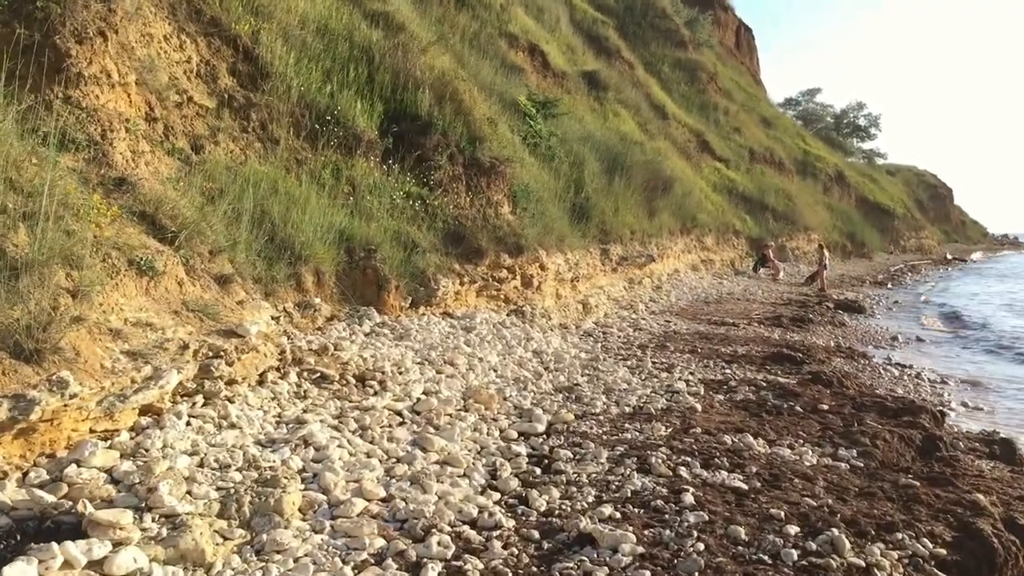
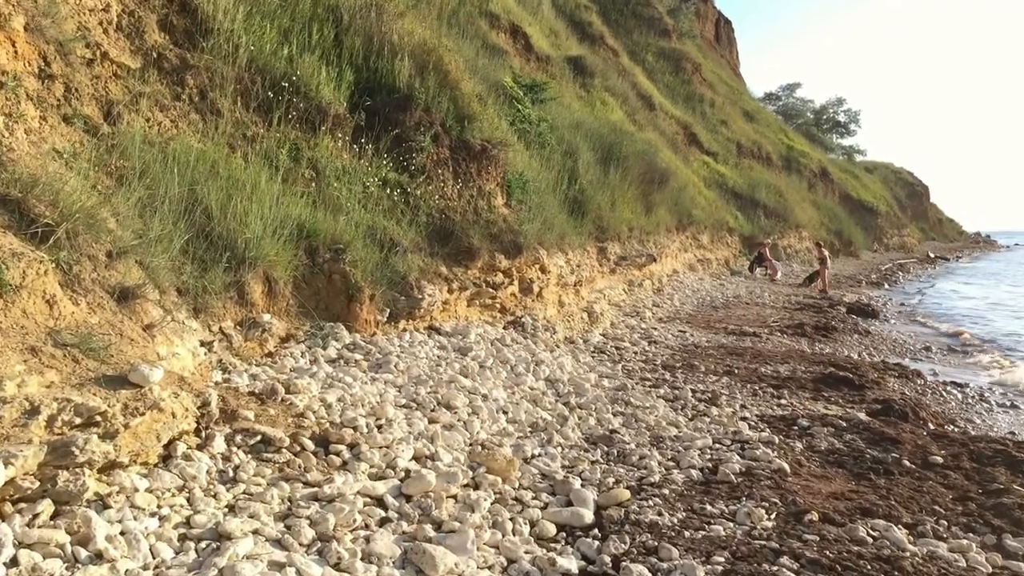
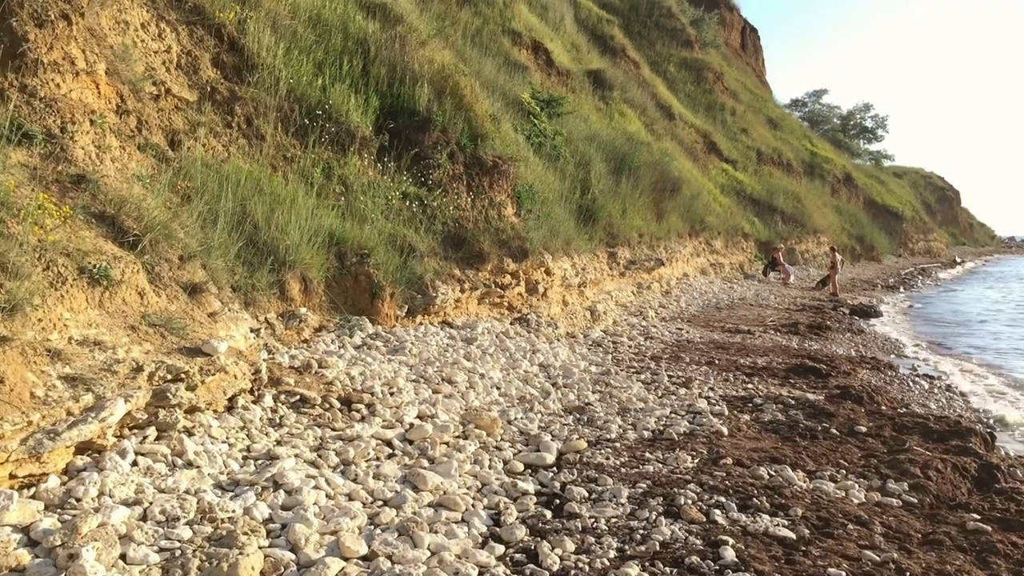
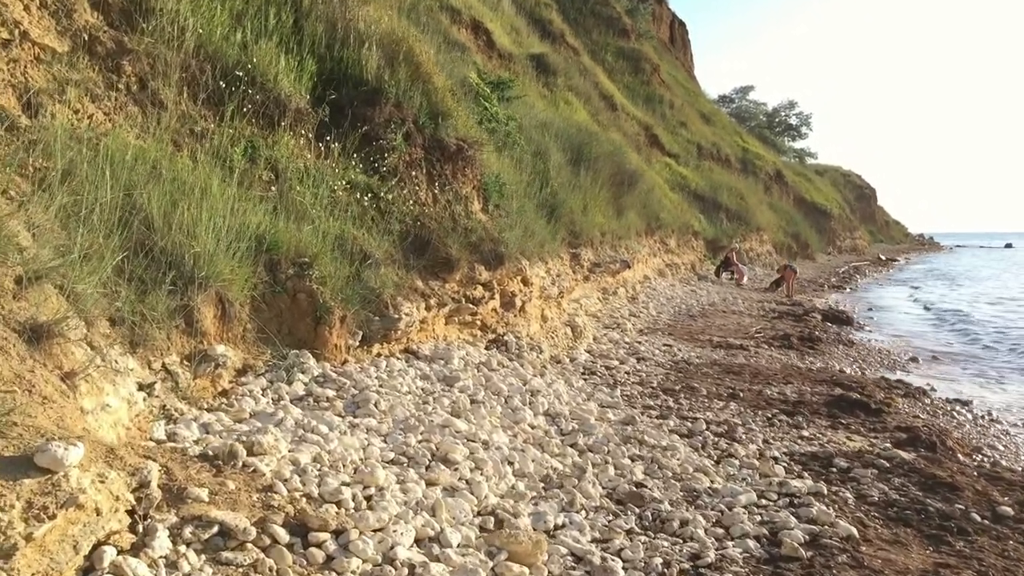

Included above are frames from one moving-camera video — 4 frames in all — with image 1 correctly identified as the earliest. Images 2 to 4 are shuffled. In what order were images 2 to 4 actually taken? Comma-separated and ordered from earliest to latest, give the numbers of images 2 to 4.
3, 2, 4
